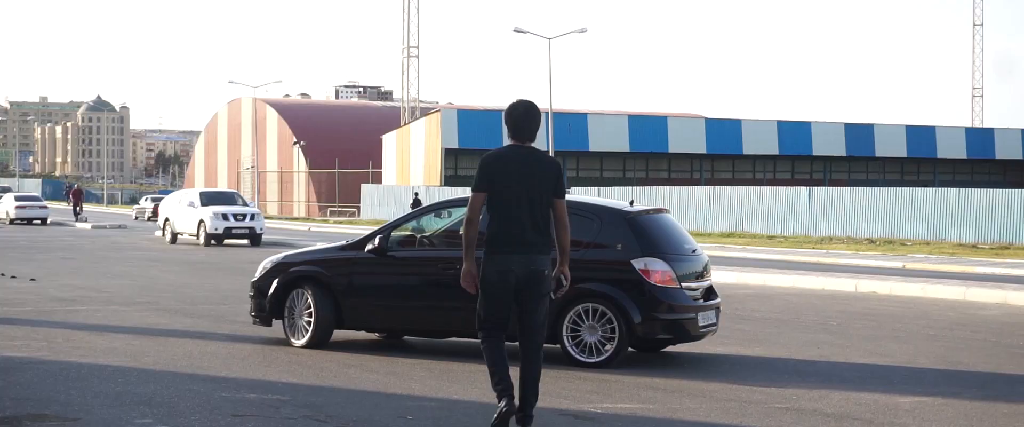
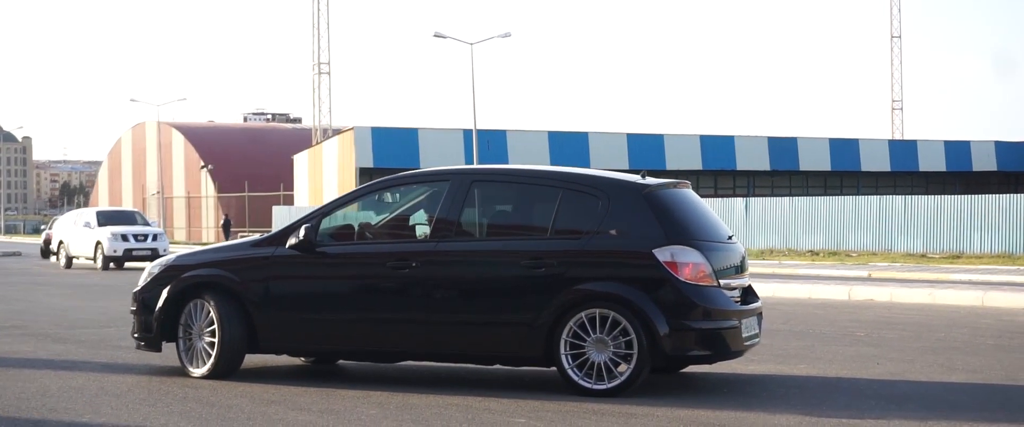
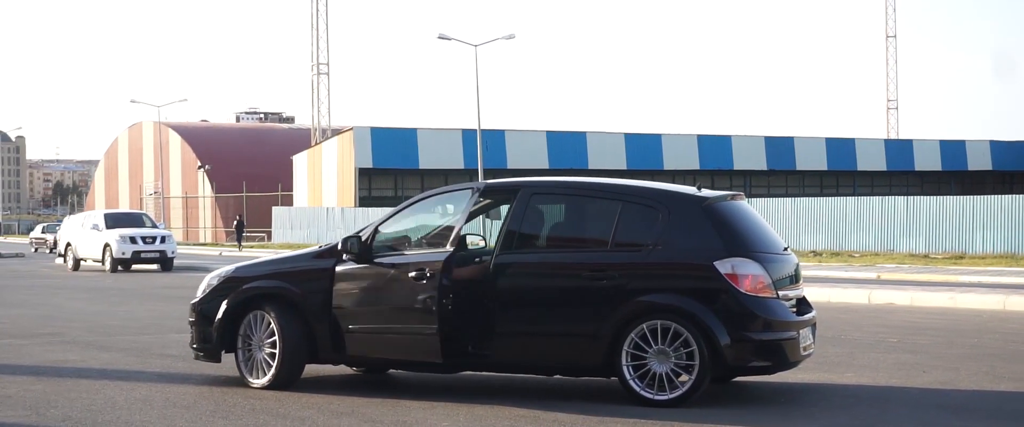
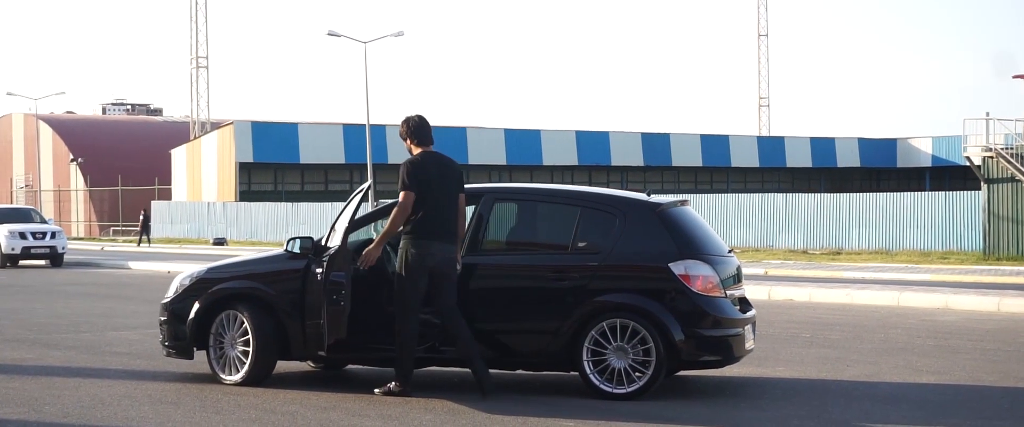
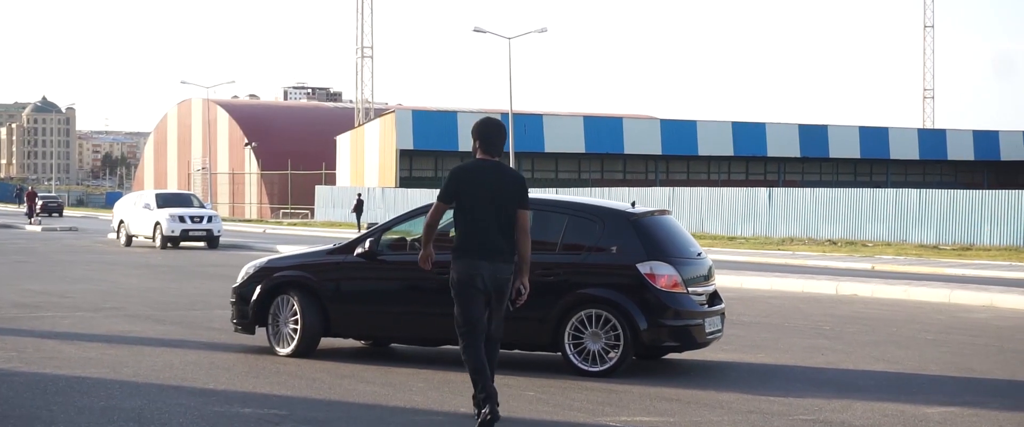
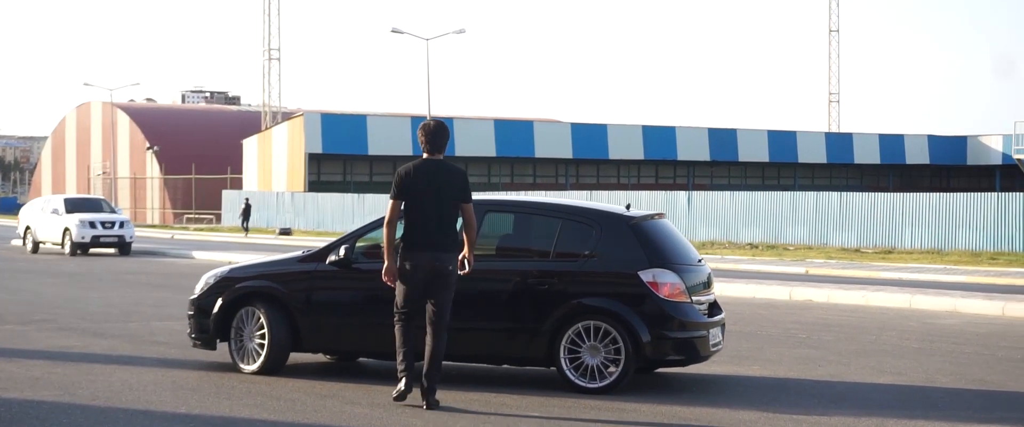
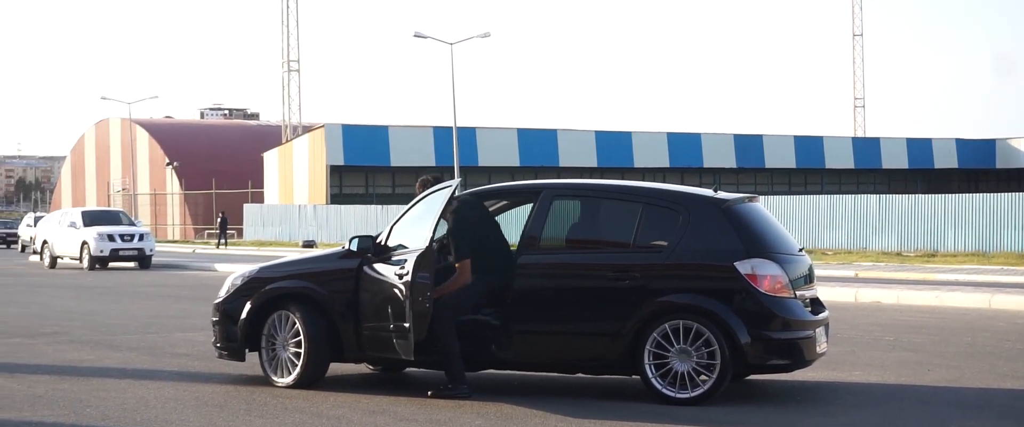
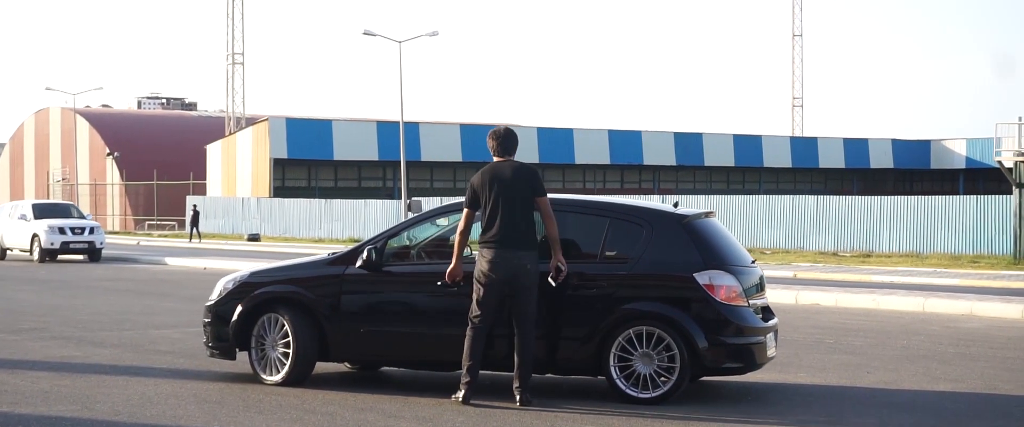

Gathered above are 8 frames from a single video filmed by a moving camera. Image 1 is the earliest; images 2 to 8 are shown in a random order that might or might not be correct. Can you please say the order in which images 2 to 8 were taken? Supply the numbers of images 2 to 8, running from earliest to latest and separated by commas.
5, 6, 8, 4, 7, 3, 2
